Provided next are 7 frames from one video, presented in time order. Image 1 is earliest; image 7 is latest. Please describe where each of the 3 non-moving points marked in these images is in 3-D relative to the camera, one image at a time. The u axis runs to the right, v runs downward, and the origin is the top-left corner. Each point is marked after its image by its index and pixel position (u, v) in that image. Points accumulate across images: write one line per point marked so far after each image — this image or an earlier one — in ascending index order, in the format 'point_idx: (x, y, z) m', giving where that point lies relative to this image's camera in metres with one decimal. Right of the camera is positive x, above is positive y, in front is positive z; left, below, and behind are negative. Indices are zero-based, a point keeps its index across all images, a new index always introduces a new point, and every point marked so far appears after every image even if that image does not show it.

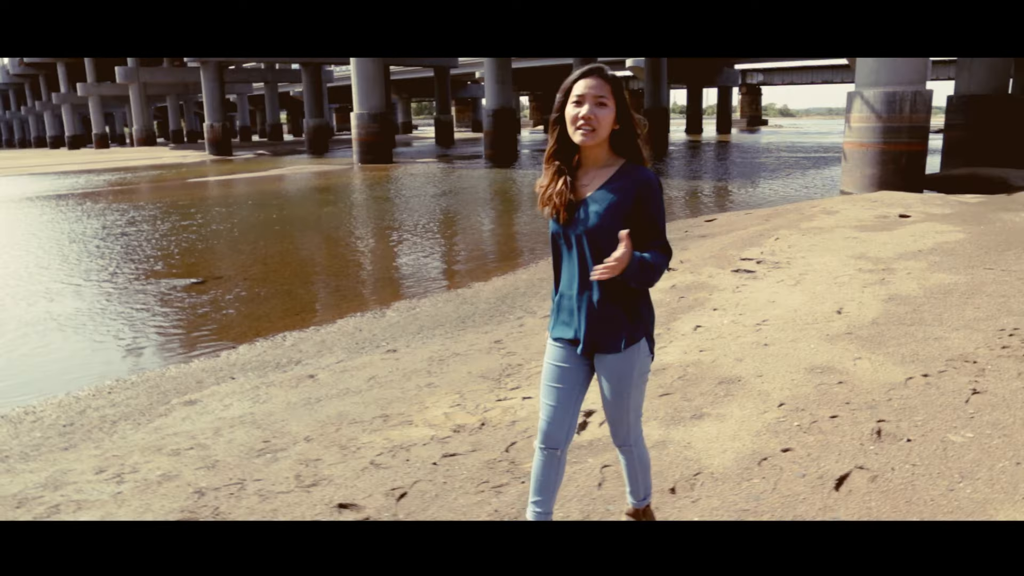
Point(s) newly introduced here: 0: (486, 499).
0: (-0.1, -0.9, +3.5) m
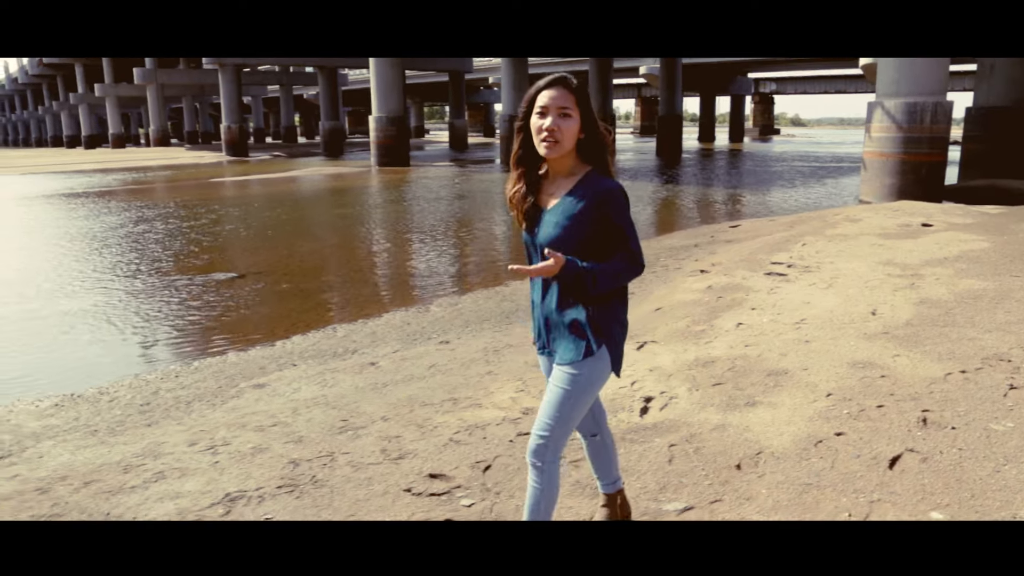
0: (+0.3, -0.9, +3.8) m
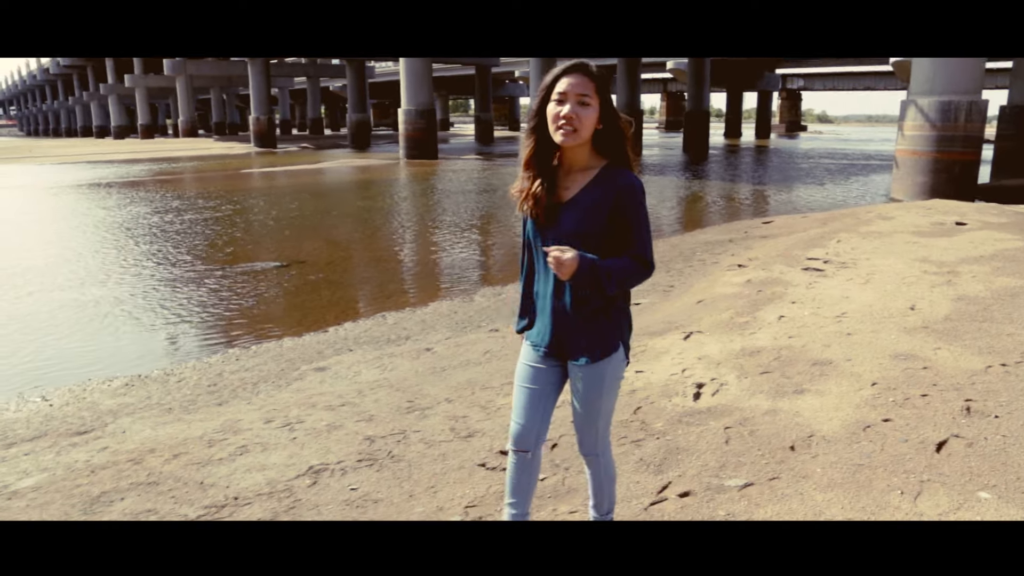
0: (+0.6, -0.8, +4.1) m
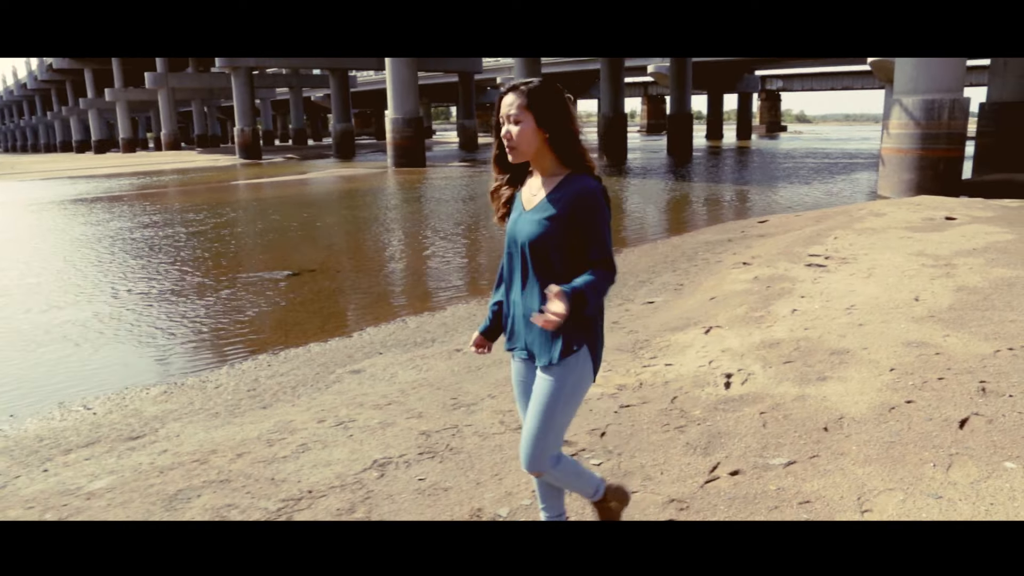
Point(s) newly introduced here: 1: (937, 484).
0: (+0.9, -0.8, +4.4) m
1: (+1.9, -0.9, +3.6) m
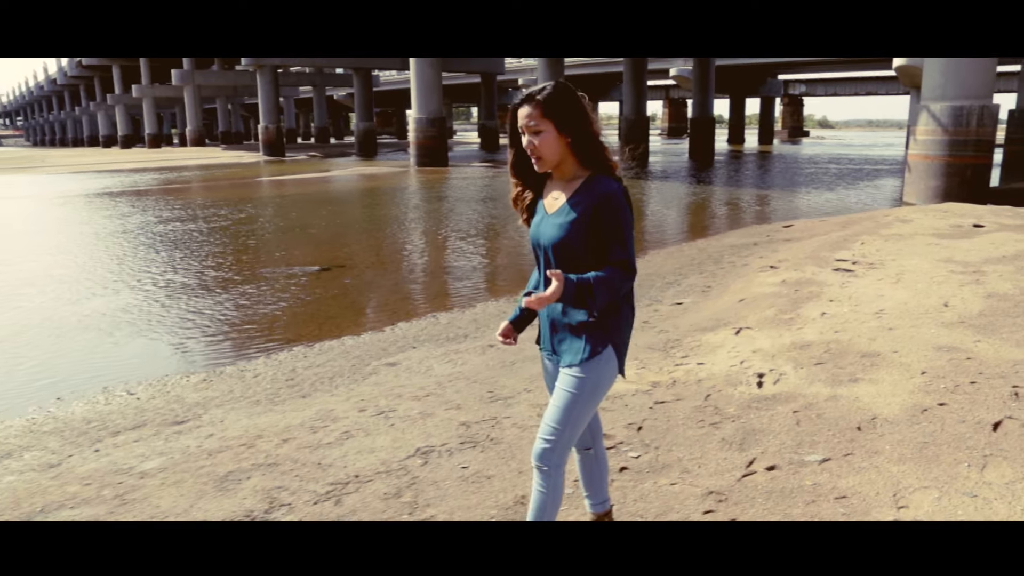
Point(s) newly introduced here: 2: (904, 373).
0: (+1.1, -0.8, +4.5) m
1: (+2.1, -0.9, +3.7) m
2: (+2.6, -0.6, +5.3) m
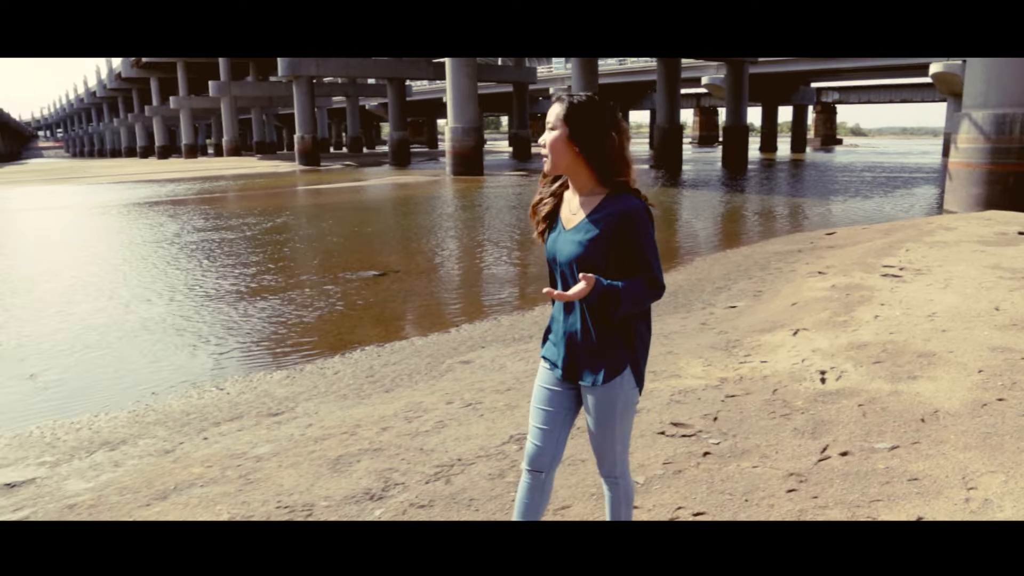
0: (+1.6, -0.8, +4.8) m
1: (+2.6, -0.9, +4.0) m
2: (+3.2, -0.6, +5.6) m
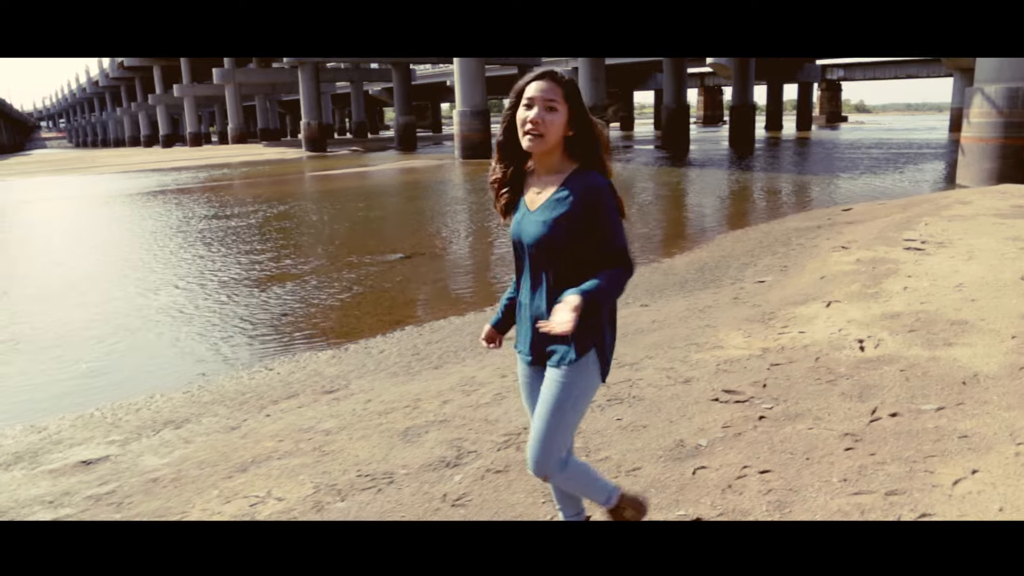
0: (+2.0, -0.6, +5.1) m
1: (+3.0, -0.7, +4.3) m
2: (+3.5, -0.4, +5.8) m
